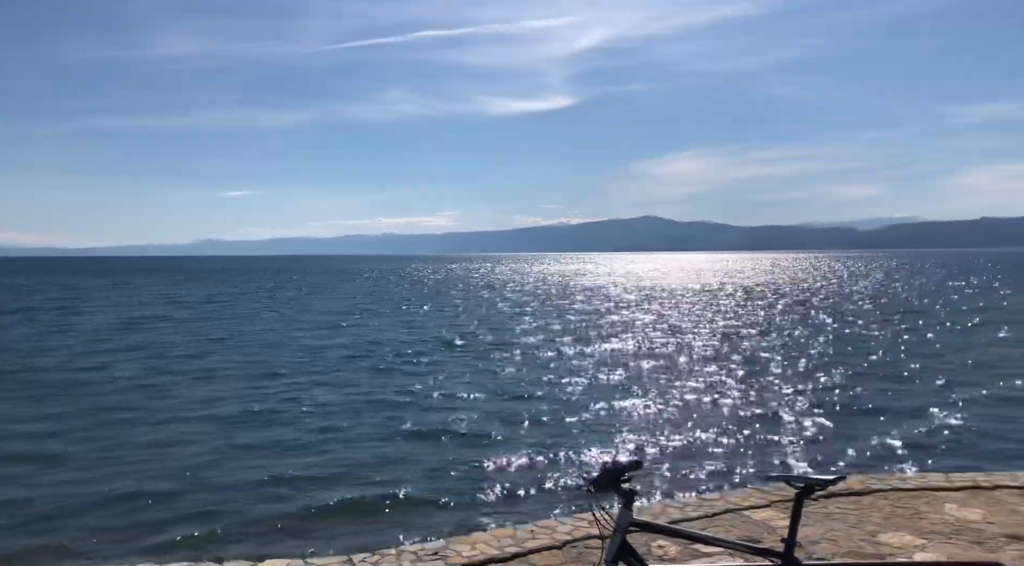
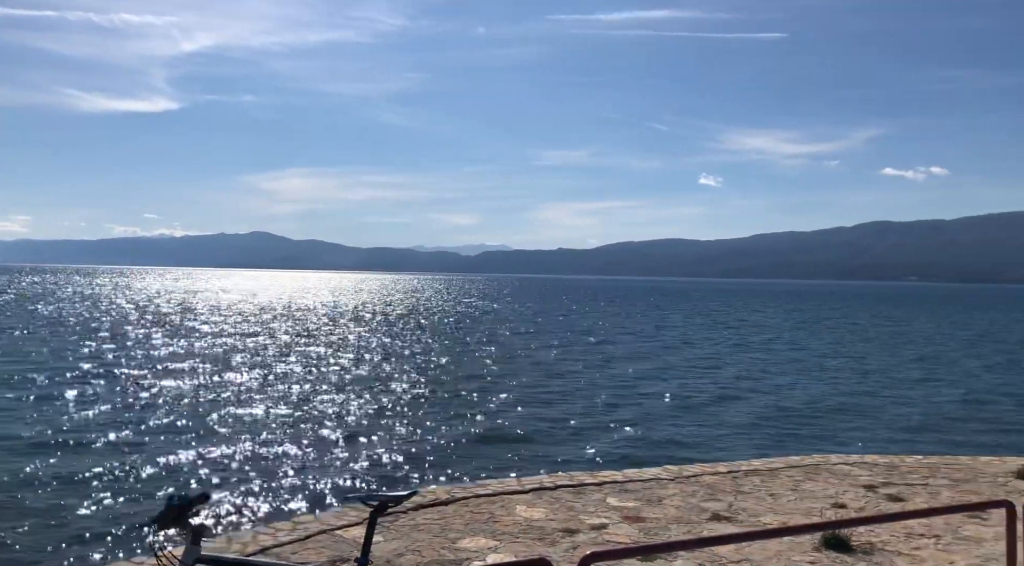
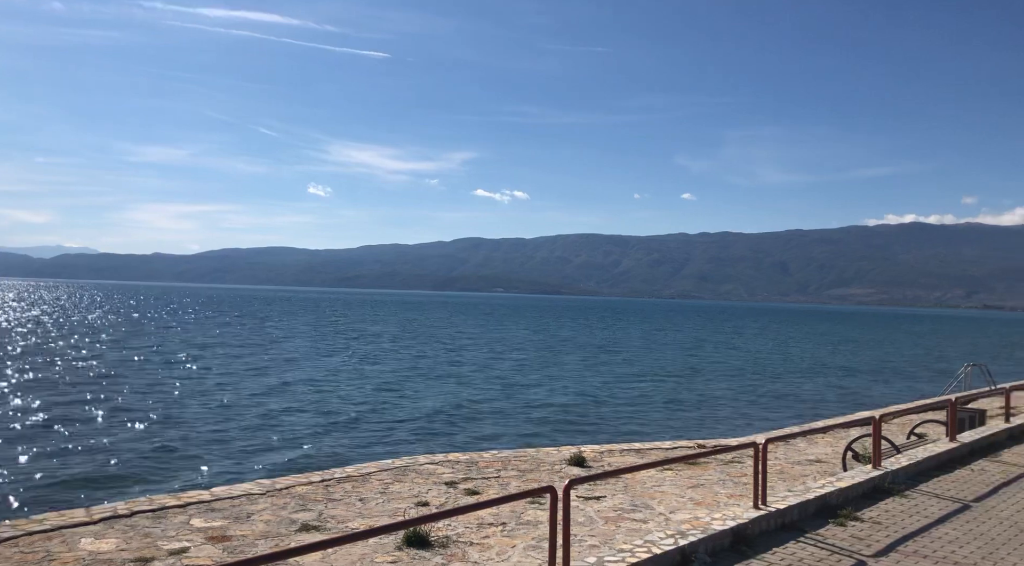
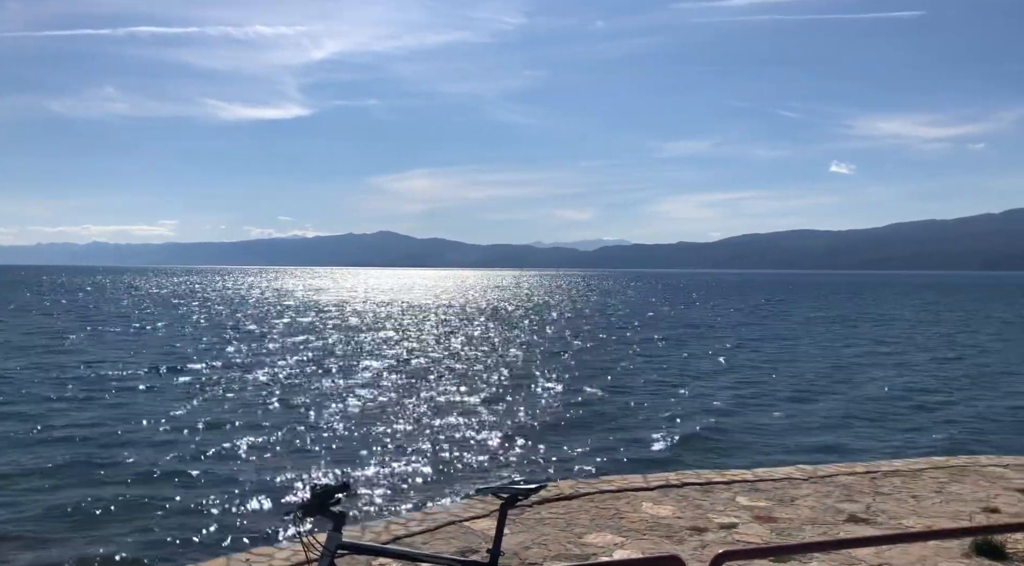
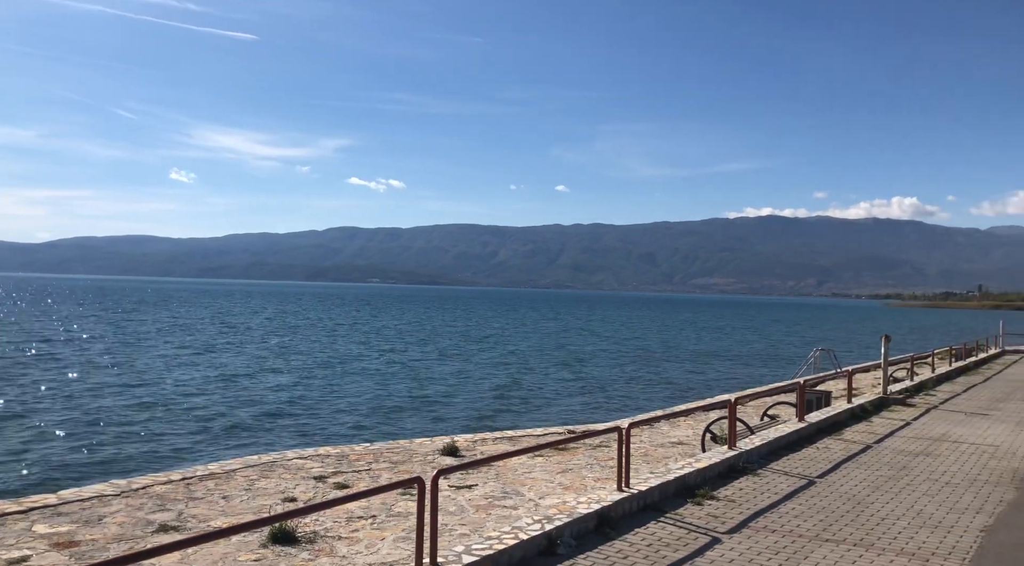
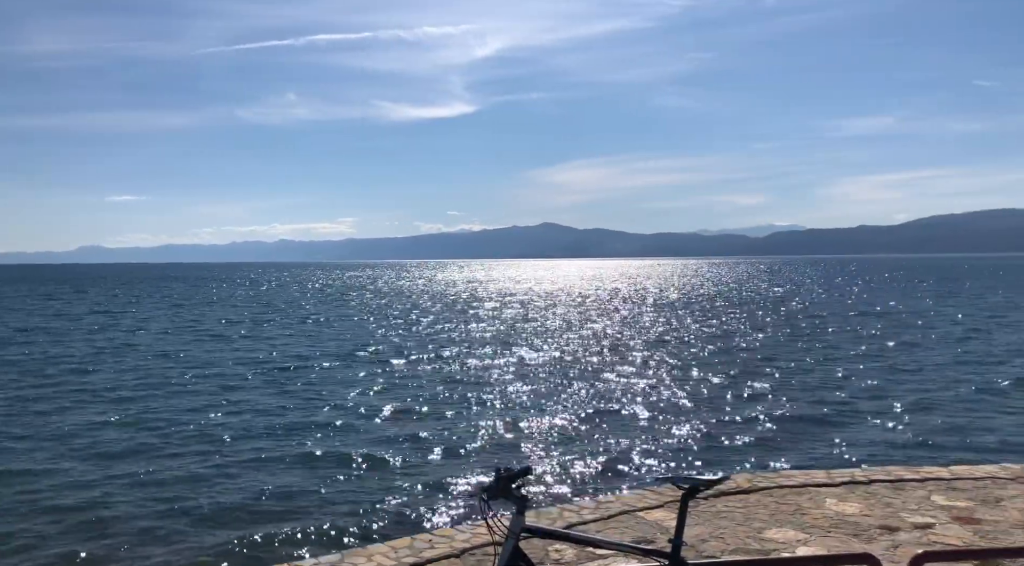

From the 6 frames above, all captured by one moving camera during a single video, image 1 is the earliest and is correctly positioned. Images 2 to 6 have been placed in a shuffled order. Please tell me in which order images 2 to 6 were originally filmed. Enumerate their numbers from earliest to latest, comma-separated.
6, 4, 2, 3, 5
